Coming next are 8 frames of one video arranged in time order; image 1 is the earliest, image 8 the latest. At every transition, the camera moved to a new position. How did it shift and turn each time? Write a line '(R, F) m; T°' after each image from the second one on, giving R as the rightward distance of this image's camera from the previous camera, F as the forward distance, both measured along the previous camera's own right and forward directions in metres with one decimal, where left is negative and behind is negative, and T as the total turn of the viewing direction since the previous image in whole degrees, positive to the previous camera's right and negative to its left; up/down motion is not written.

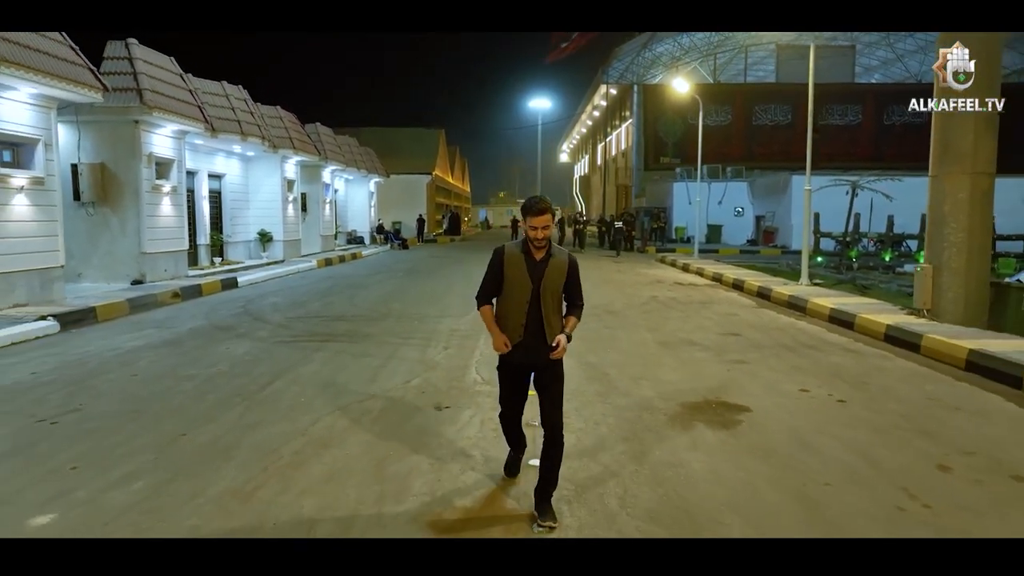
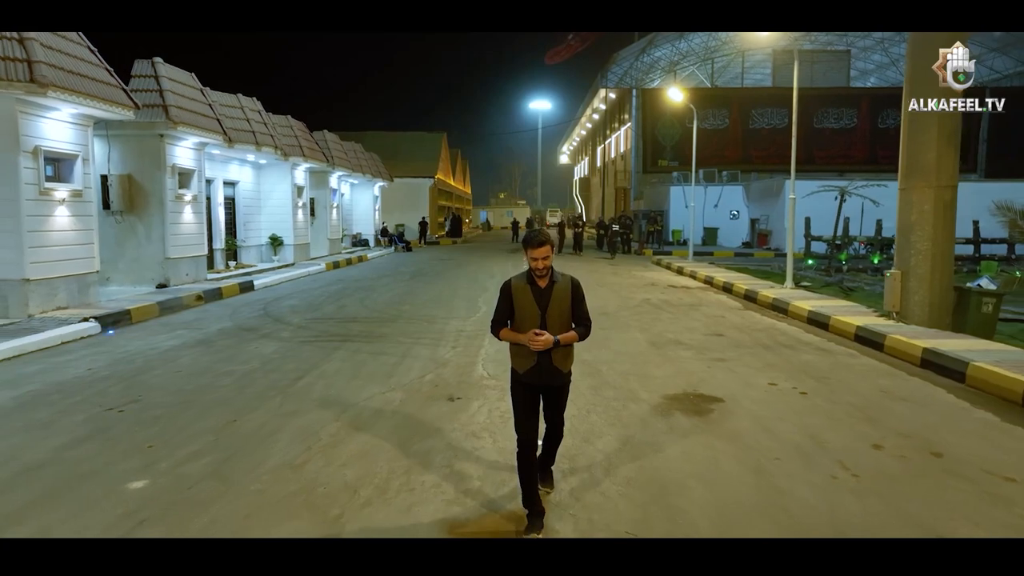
(-0.1, -0.8) m; 0°
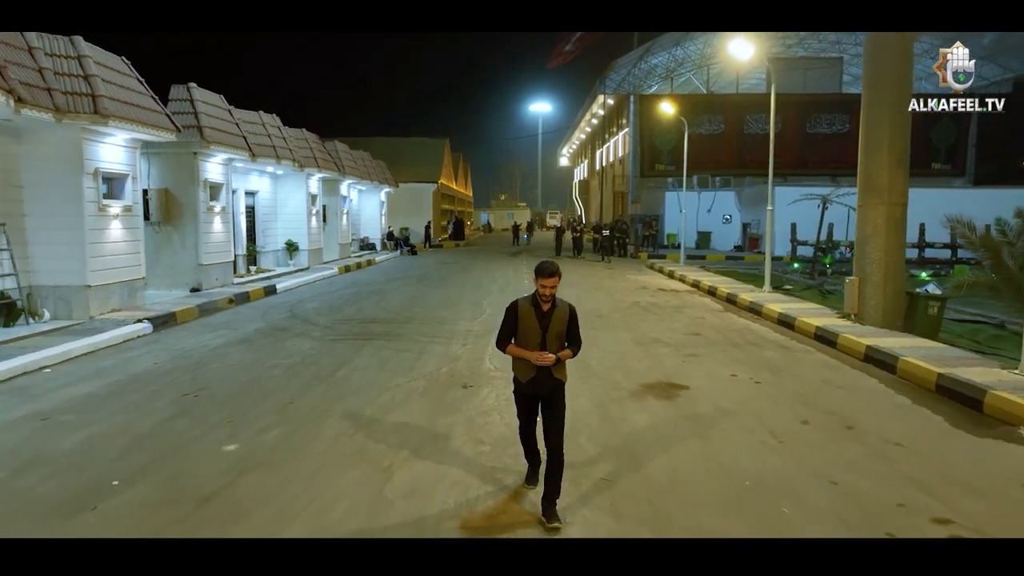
(-0.1, -1.3) m; 0°
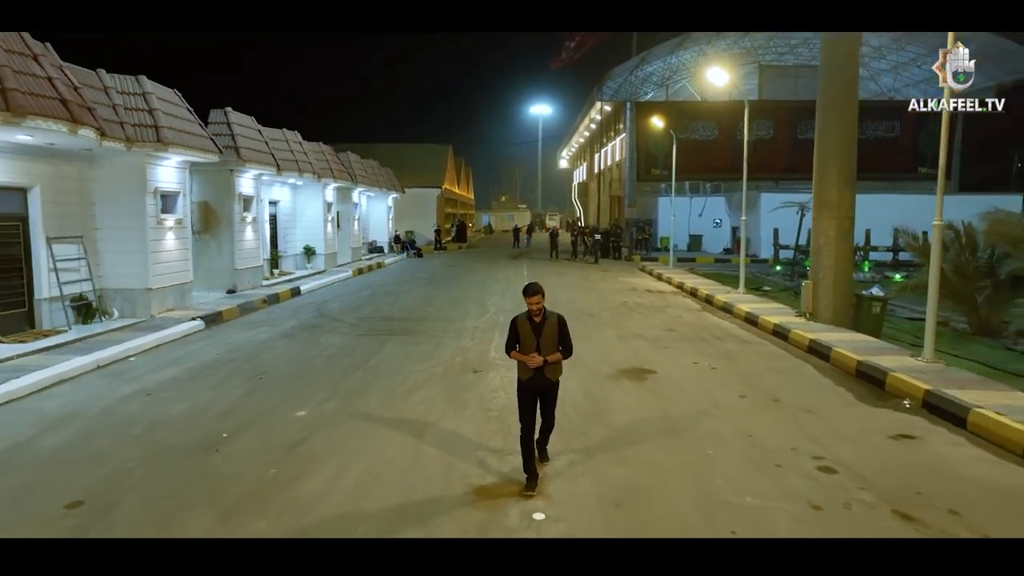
(0.0, -1.8) m; 0°
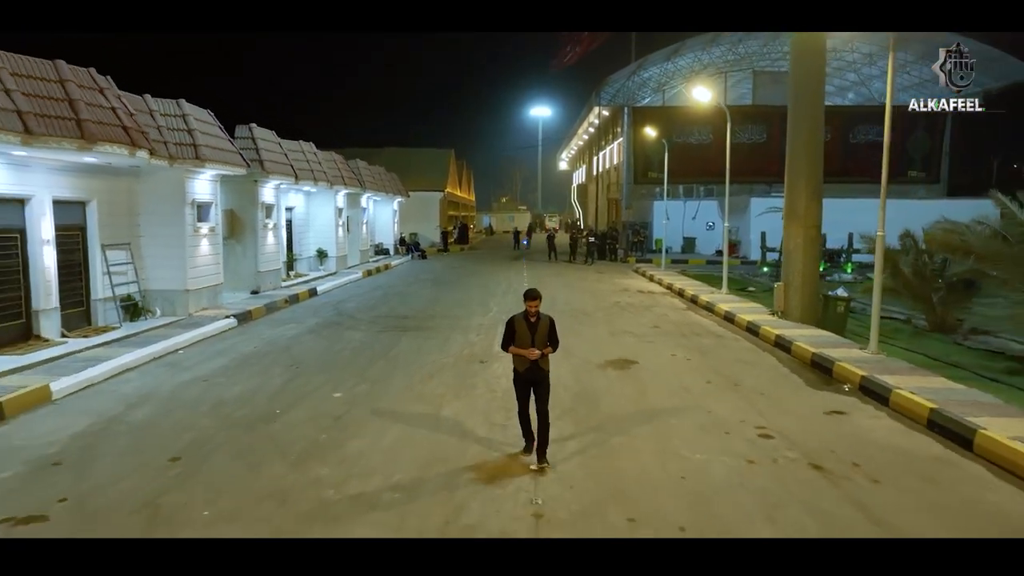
(0.0, -1.4) m; 0°
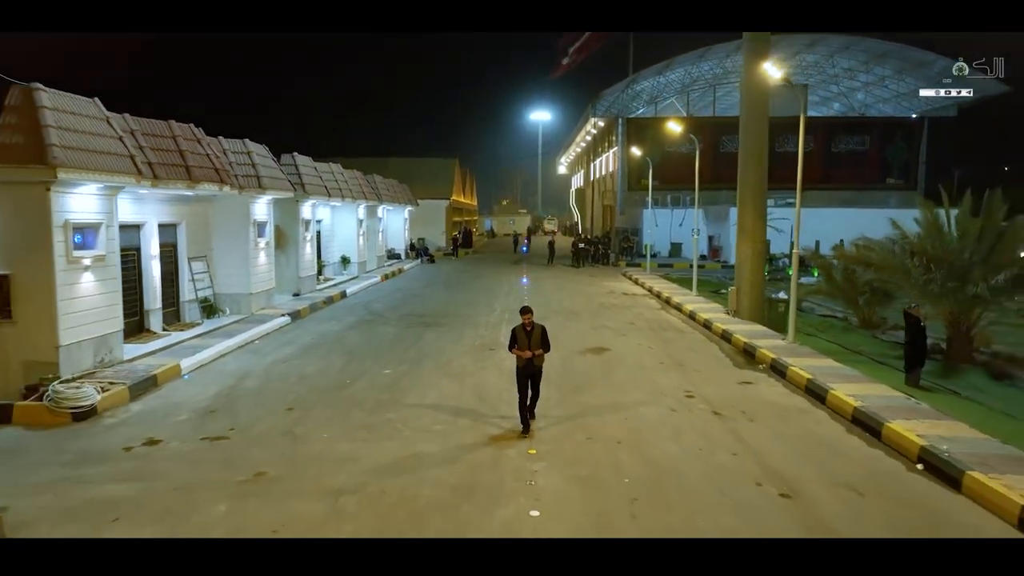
(-0.1, -3.3) m; 0°
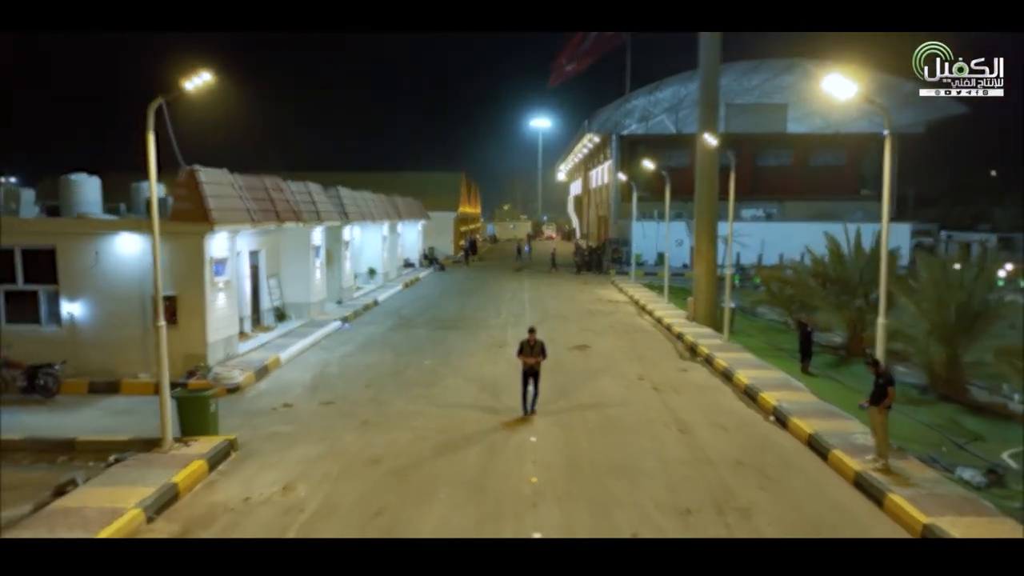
(-0.3, -4.7) m; 0°
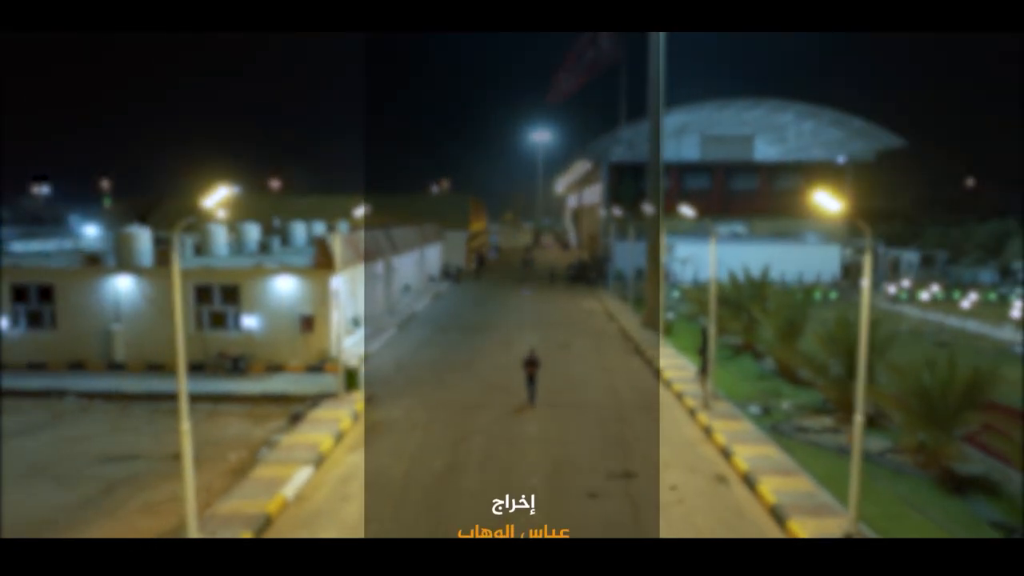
(-0.4, -9.3) m; 0°
